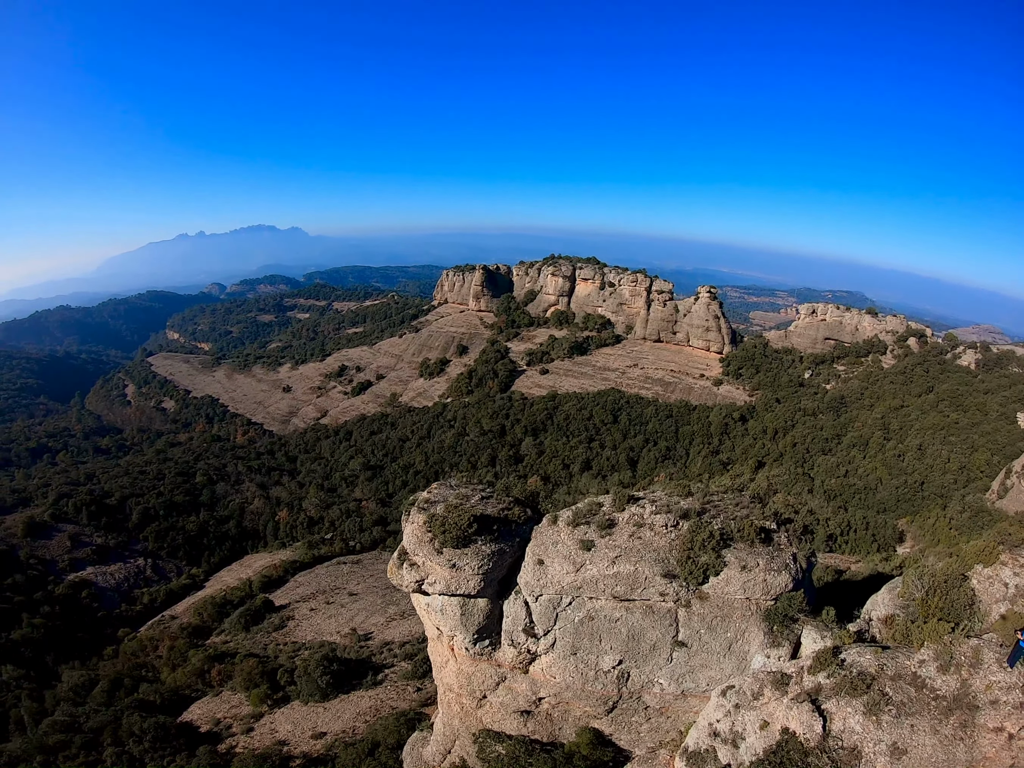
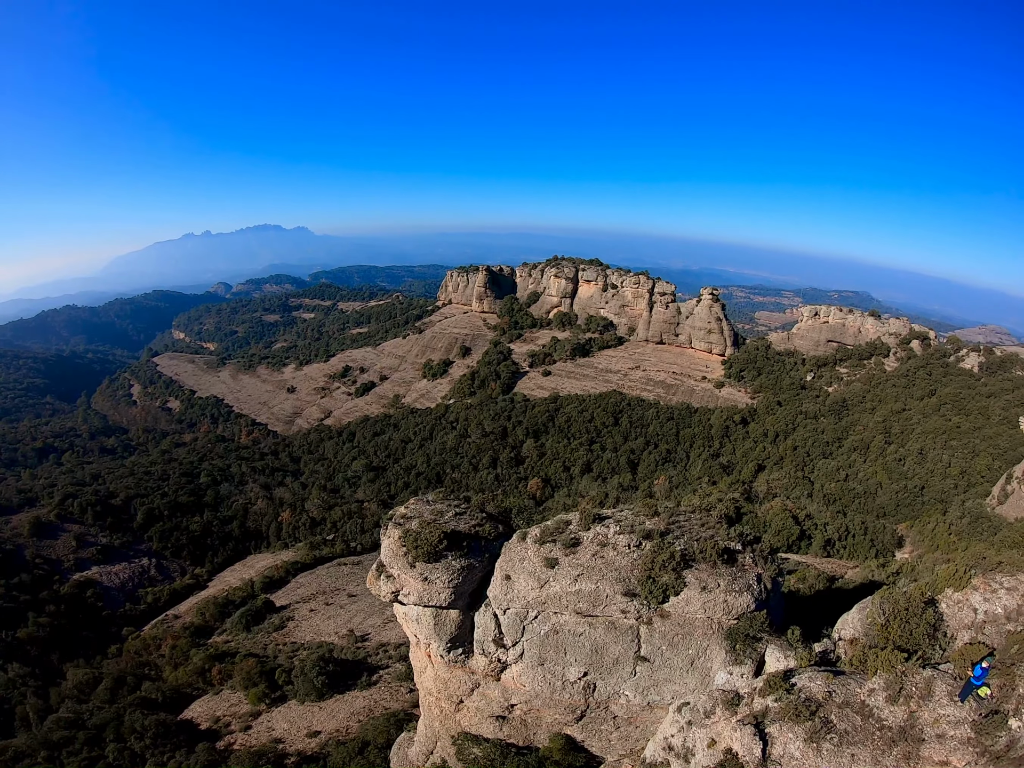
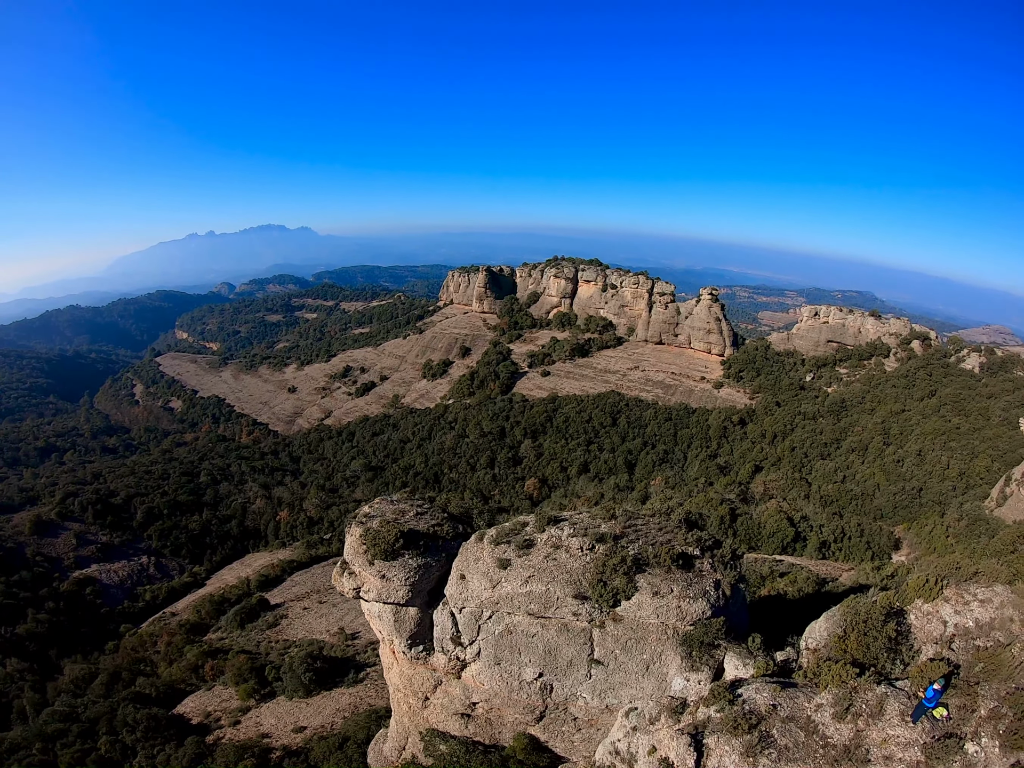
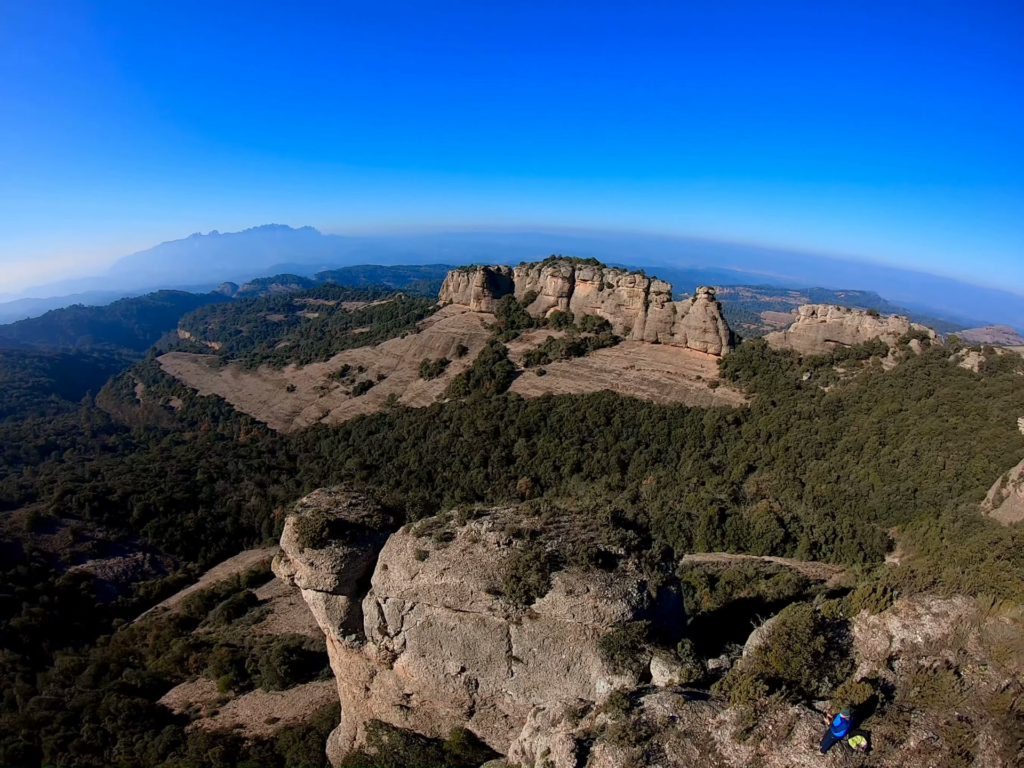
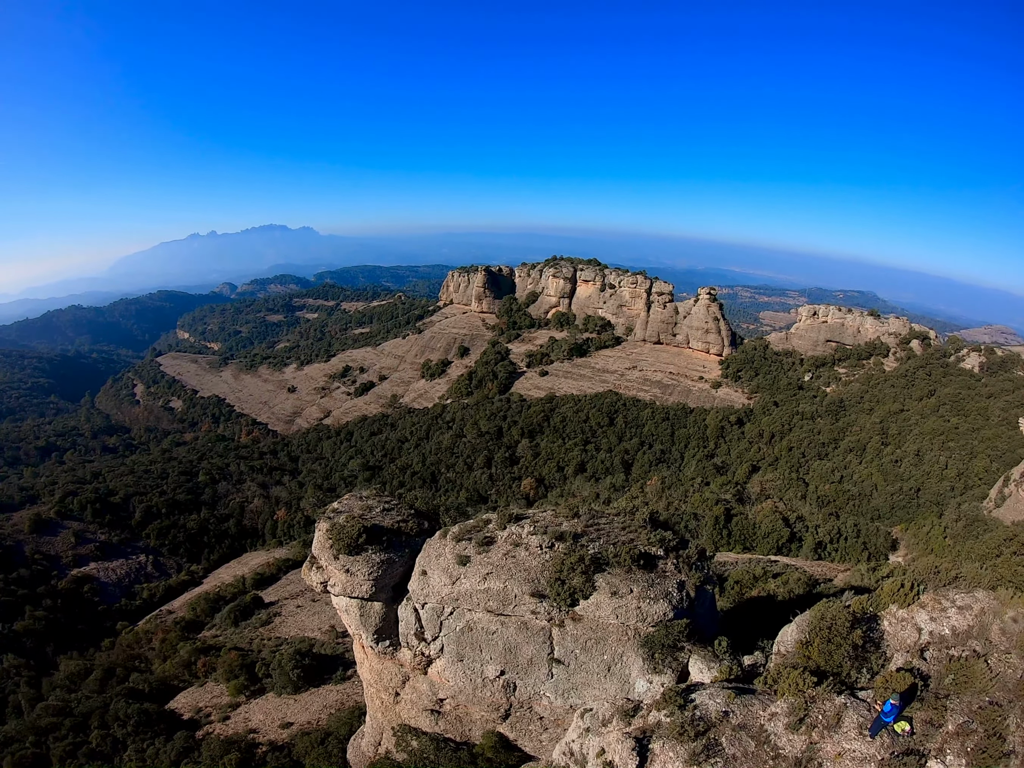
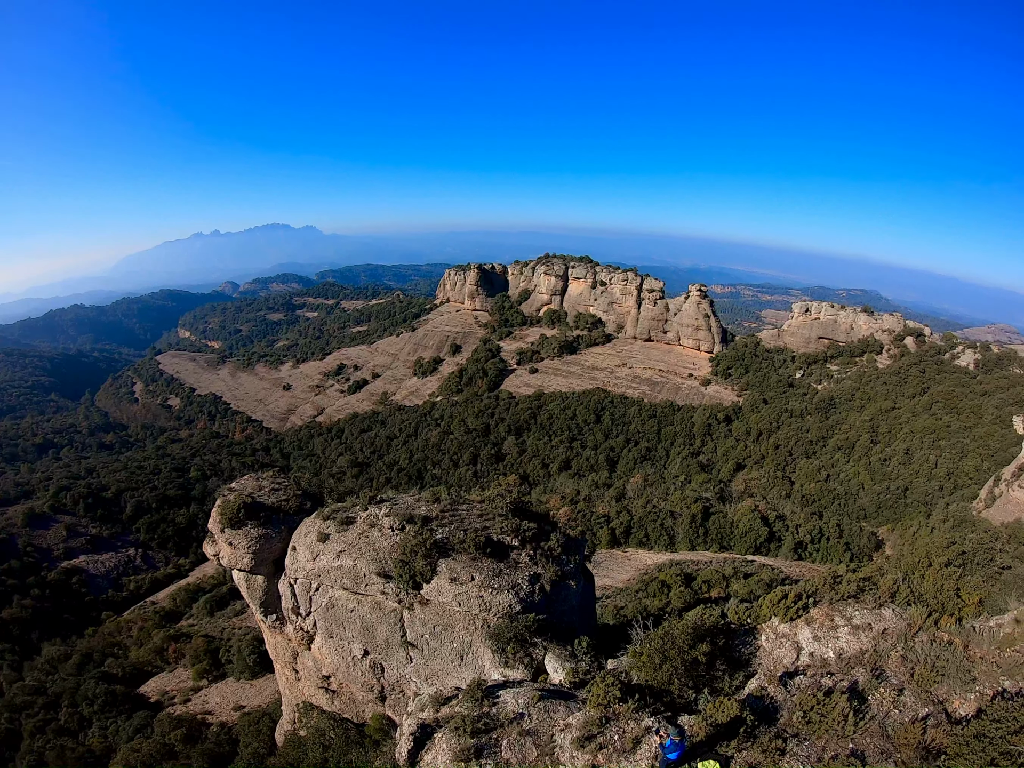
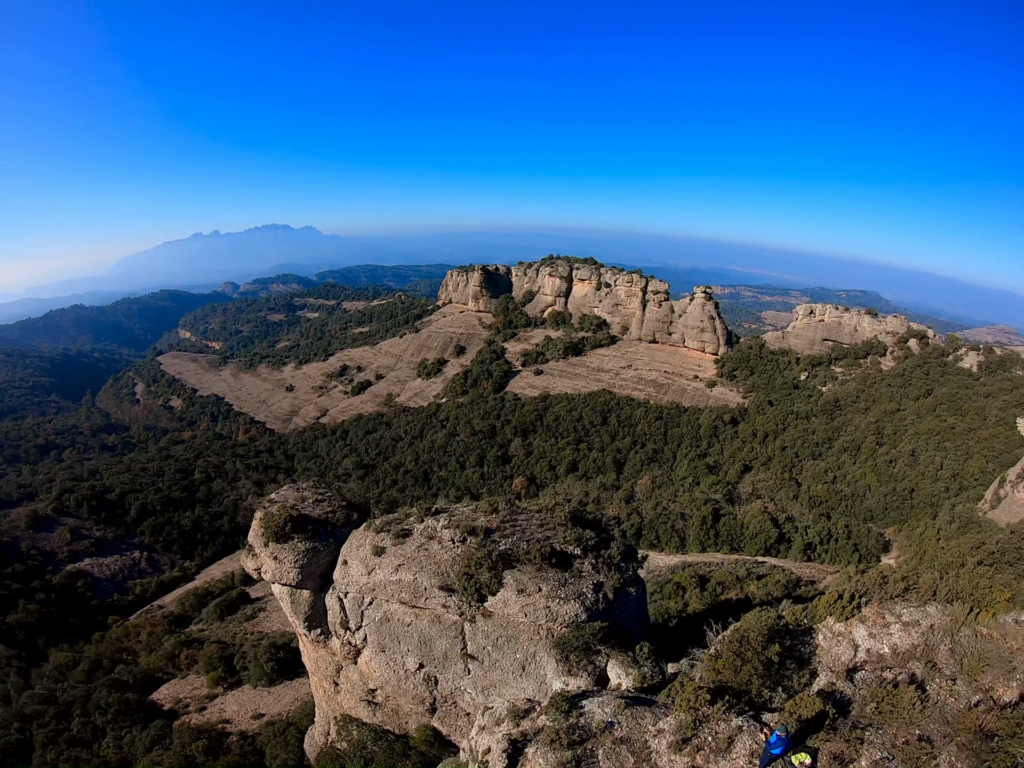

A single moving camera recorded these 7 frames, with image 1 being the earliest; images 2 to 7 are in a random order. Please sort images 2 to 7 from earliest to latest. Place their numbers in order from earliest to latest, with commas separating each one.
2, 3, 5, 4, 7, 6
